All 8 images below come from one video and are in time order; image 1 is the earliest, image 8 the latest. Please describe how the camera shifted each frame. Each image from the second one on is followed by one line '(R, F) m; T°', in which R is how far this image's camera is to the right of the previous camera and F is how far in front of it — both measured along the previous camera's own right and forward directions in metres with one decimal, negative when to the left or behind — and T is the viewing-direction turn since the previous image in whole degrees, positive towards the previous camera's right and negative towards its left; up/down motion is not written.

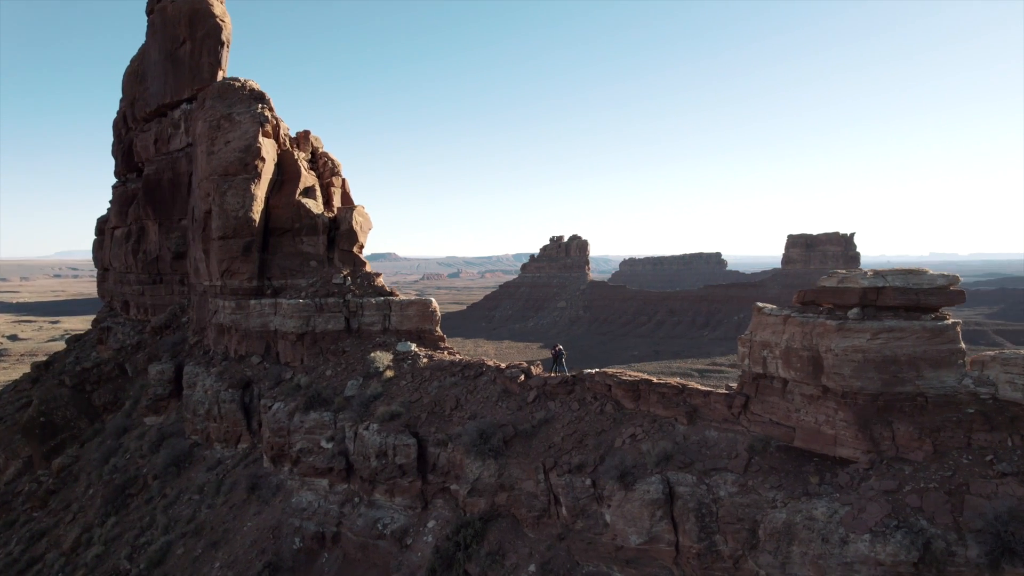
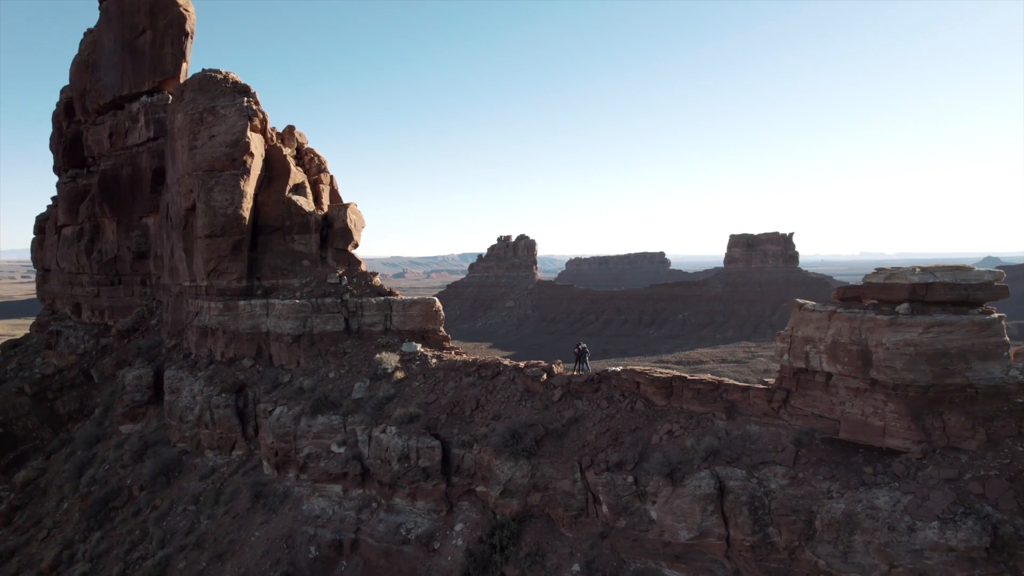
(-1.1, +0.1) m; +4°
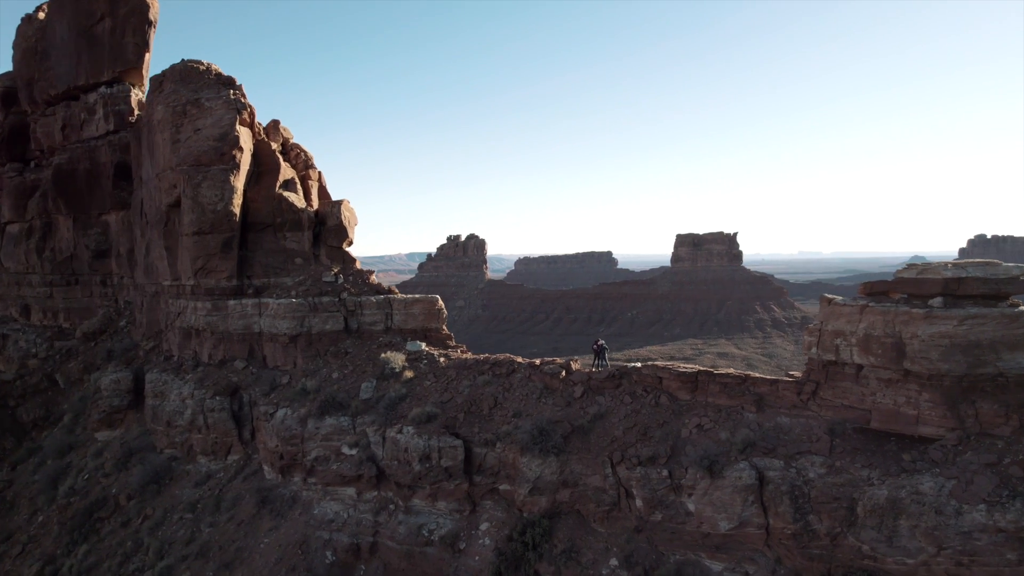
(-1.0, +0.1) m; +4°
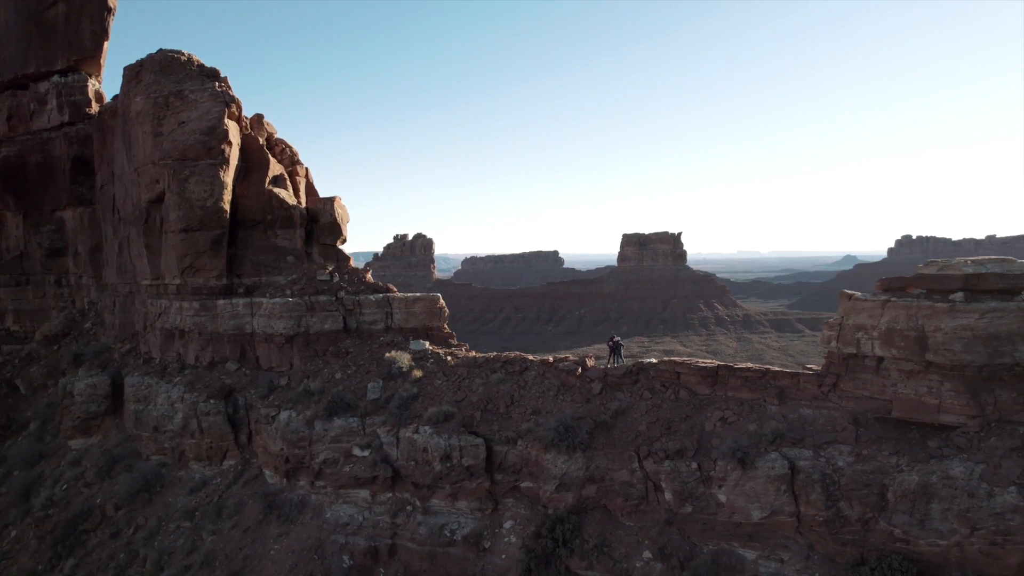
(-1.0, 0.0) m; +4°
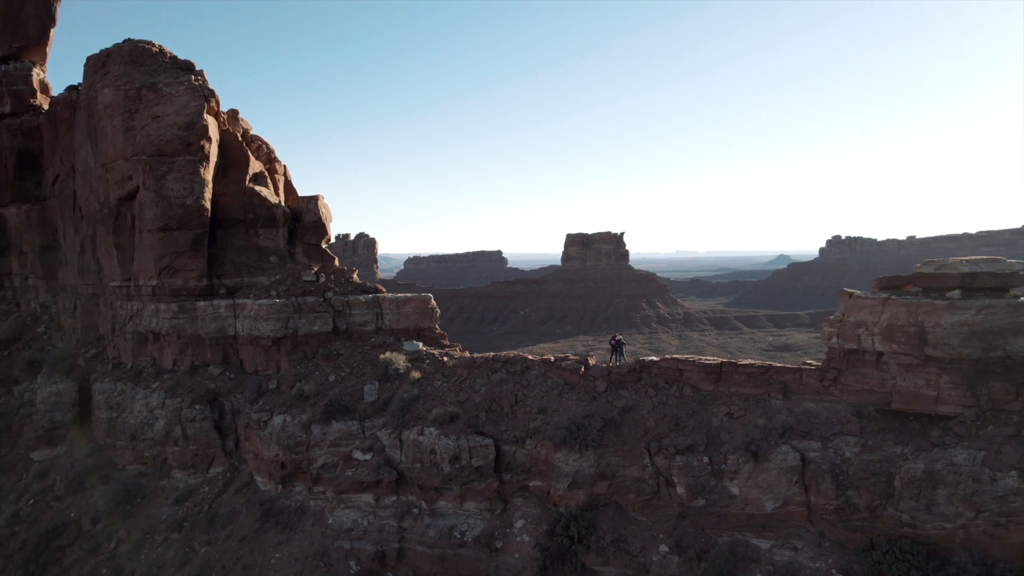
(-0.8, 0.0) m; +4°
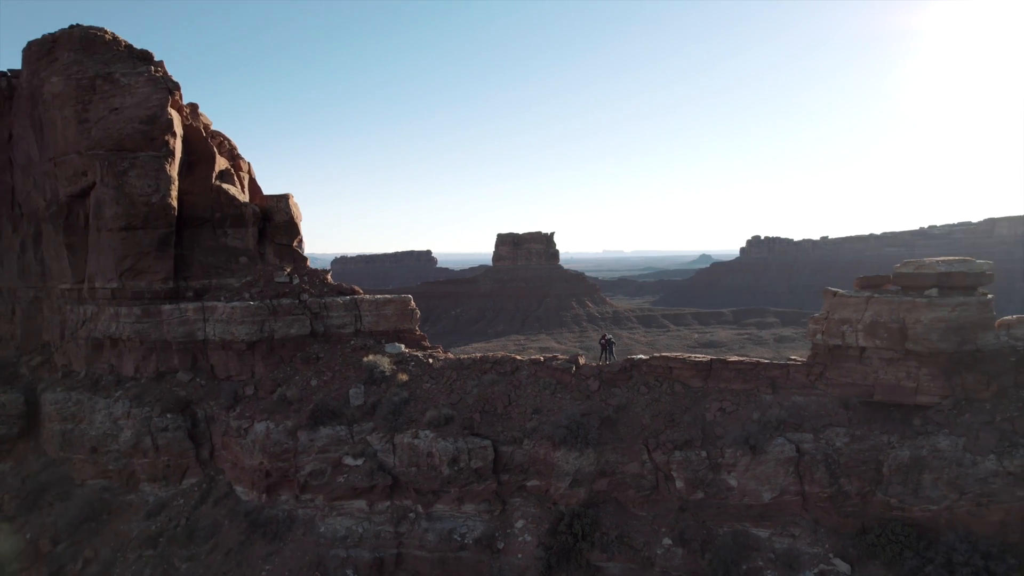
(-0.8, 0.0) m; +5°
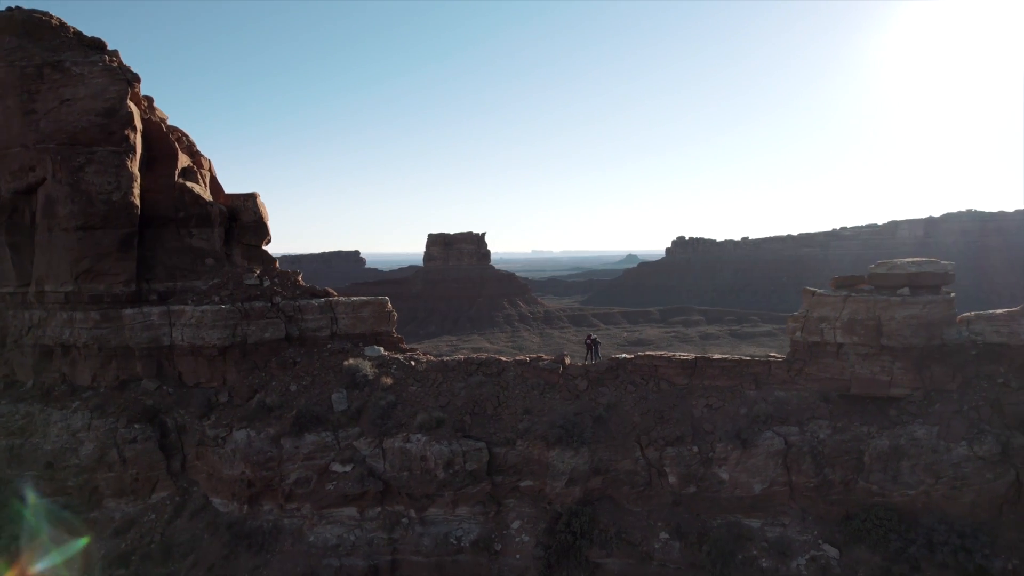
(-0.7, 0.0) m; +5°
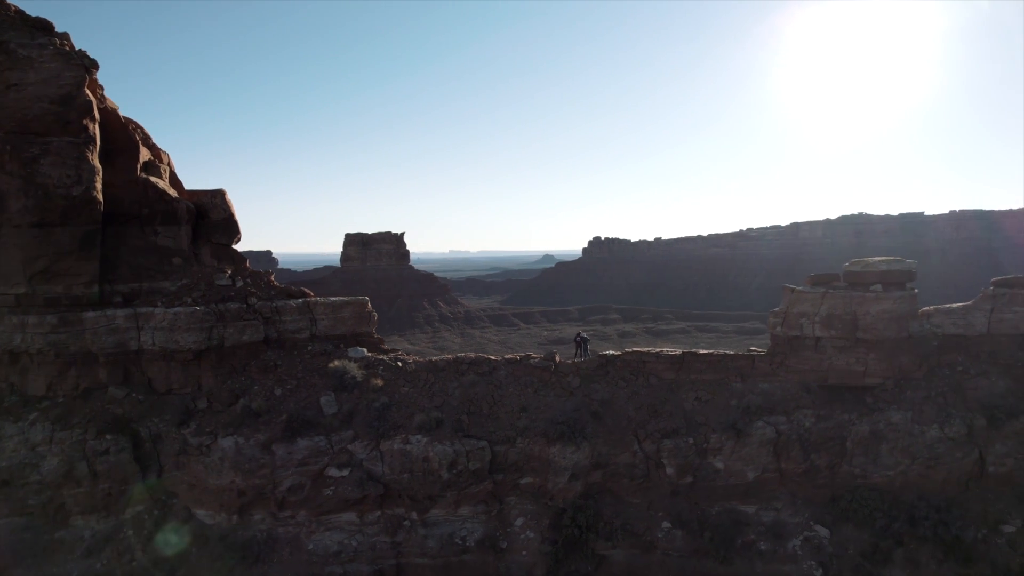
(-0.9, 0.0) m; +6°
